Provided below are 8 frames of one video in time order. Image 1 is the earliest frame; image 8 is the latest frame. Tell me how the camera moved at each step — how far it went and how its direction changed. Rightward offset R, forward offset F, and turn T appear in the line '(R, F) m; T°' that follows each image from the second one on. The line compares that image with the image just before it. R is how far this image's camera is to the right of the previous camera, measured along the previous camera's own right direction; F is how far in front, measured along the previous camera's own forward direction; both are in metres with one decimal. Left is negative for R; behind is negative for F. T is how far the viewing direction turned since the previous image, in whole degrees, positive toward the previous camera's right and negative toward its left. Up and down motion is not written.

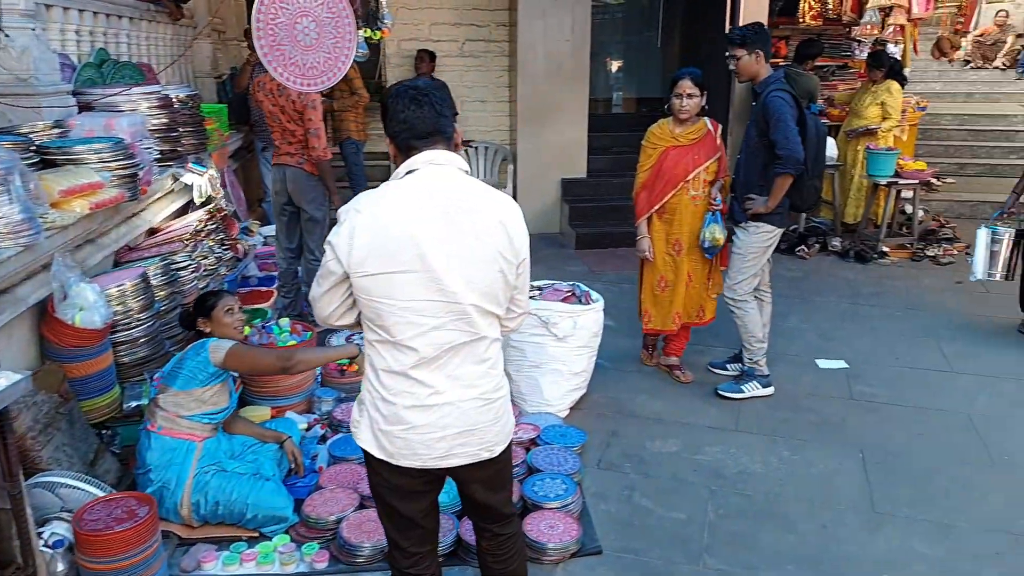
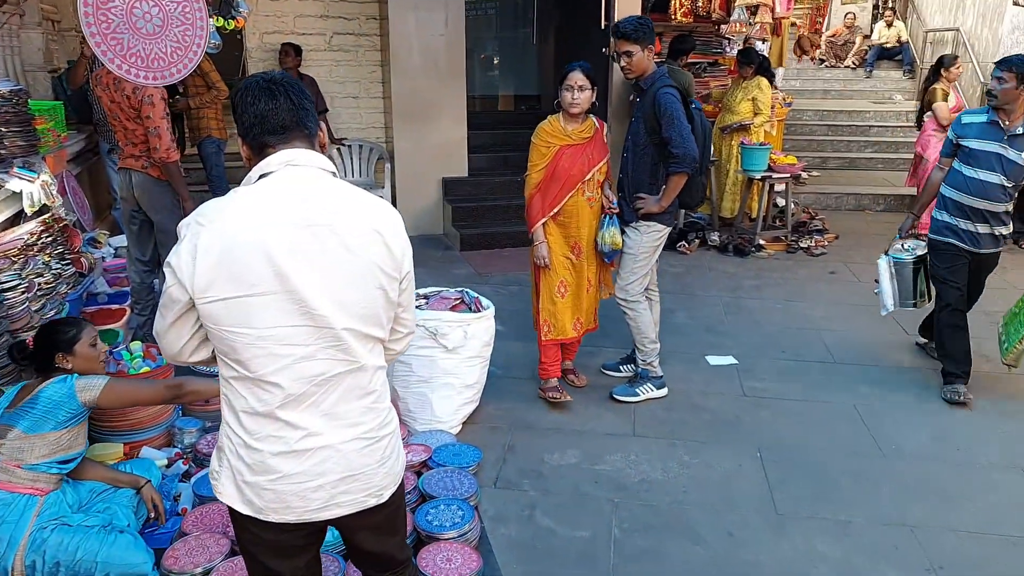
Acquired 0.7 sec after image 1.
(0.0, +0.2) m; +9°
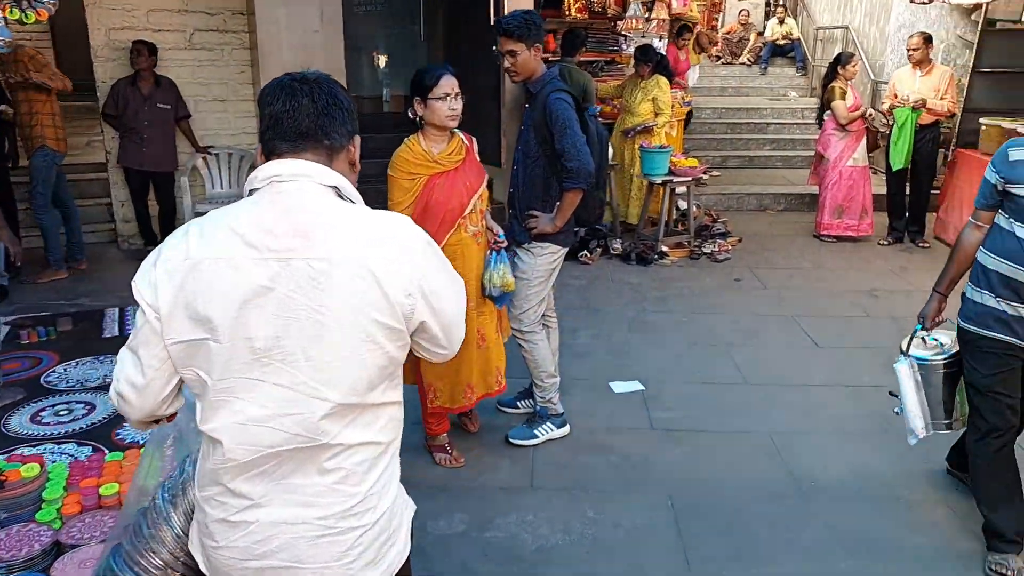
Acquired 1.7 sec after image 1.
(+0.1, +0.4) m; +6°
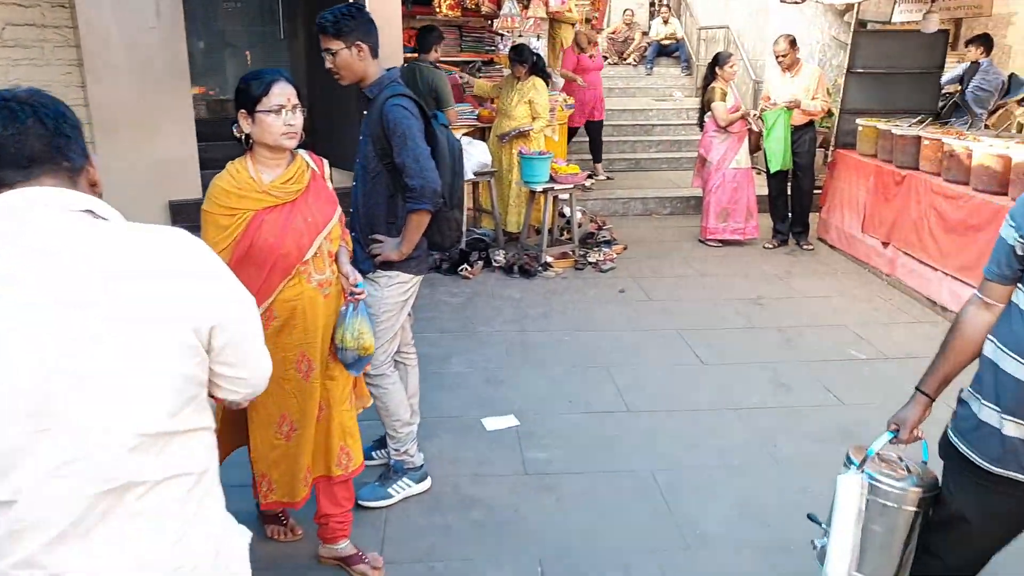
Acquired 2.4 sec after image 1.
(+0.2, +0.4) m; +7°
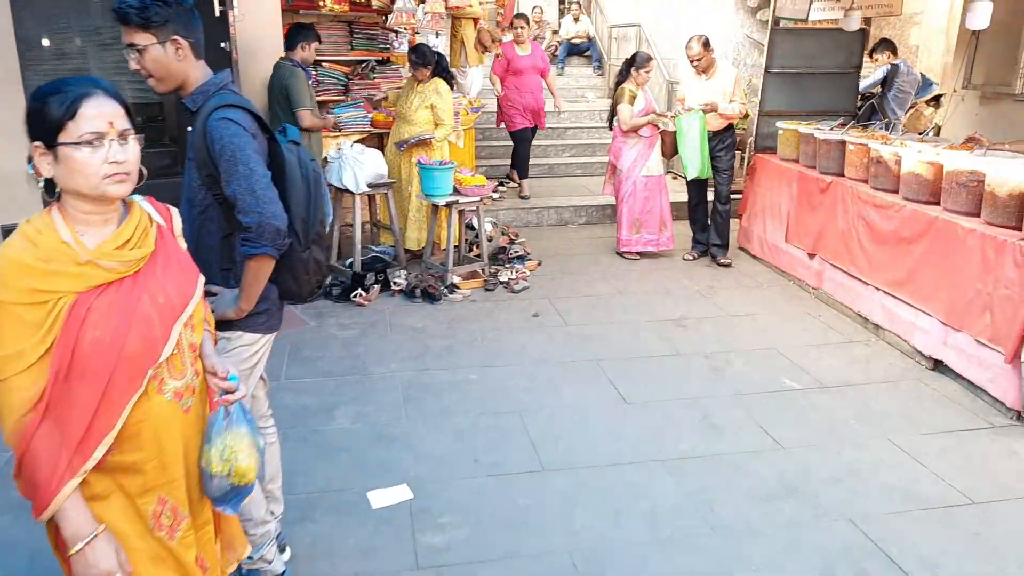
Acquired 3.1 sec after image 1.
(+0.1, +0.5) m; +6°
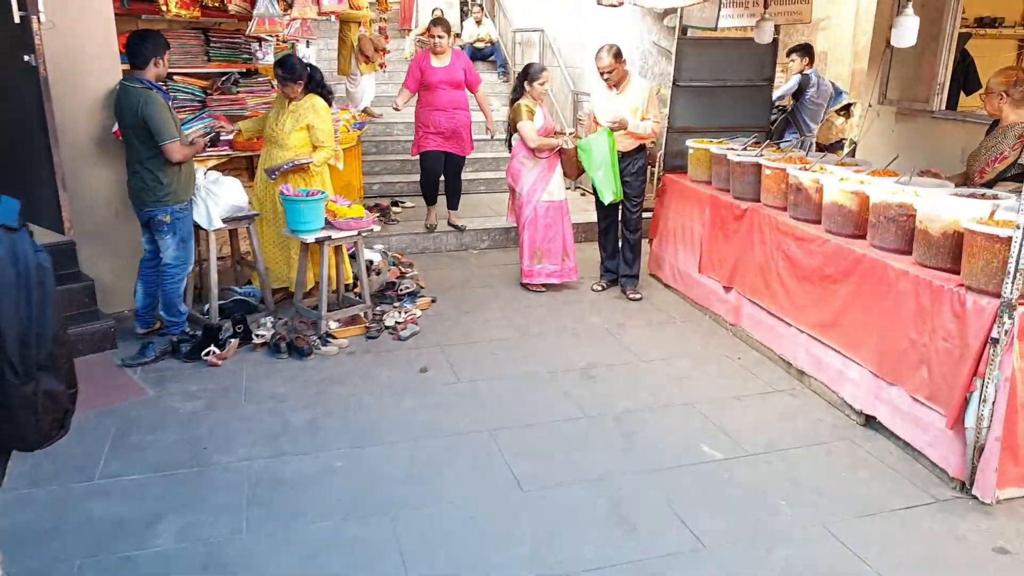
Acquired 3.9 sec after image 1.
(+0.2, +0.6) m; +6°
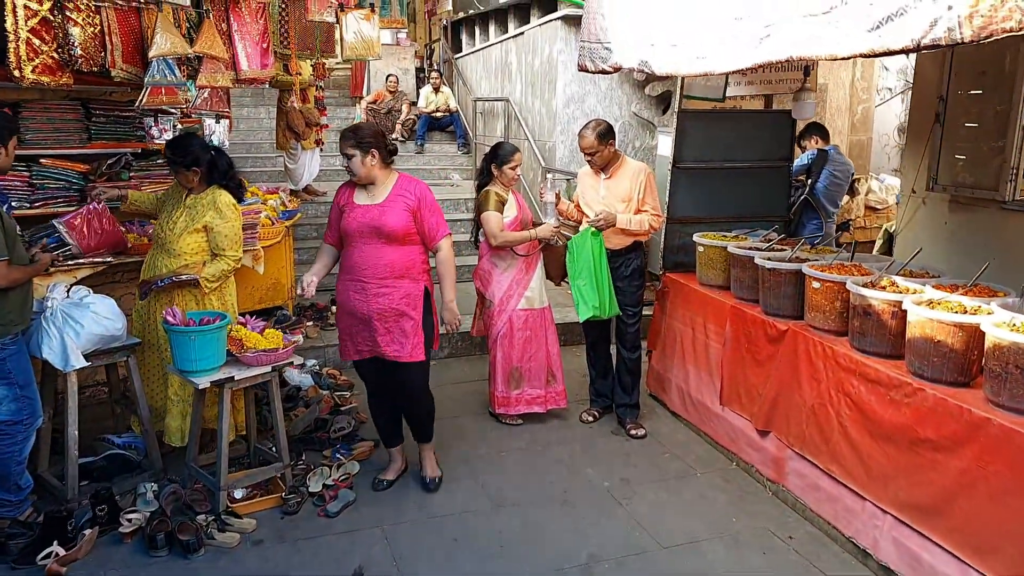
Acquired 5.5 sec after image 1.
(0.0, +1.1) m; +3°
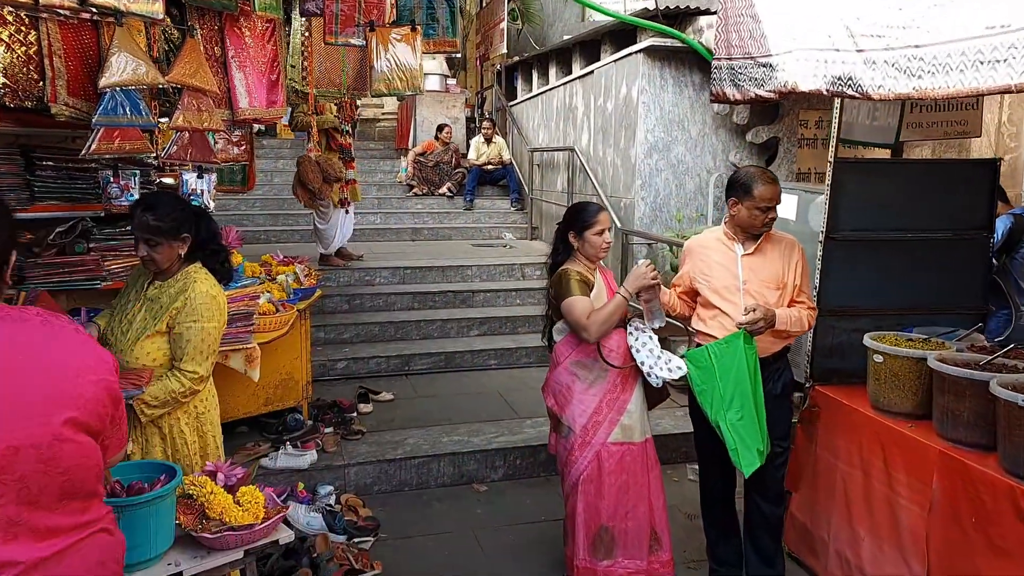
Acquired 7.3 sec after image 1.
(-0.2, +1.2) m; -3°
